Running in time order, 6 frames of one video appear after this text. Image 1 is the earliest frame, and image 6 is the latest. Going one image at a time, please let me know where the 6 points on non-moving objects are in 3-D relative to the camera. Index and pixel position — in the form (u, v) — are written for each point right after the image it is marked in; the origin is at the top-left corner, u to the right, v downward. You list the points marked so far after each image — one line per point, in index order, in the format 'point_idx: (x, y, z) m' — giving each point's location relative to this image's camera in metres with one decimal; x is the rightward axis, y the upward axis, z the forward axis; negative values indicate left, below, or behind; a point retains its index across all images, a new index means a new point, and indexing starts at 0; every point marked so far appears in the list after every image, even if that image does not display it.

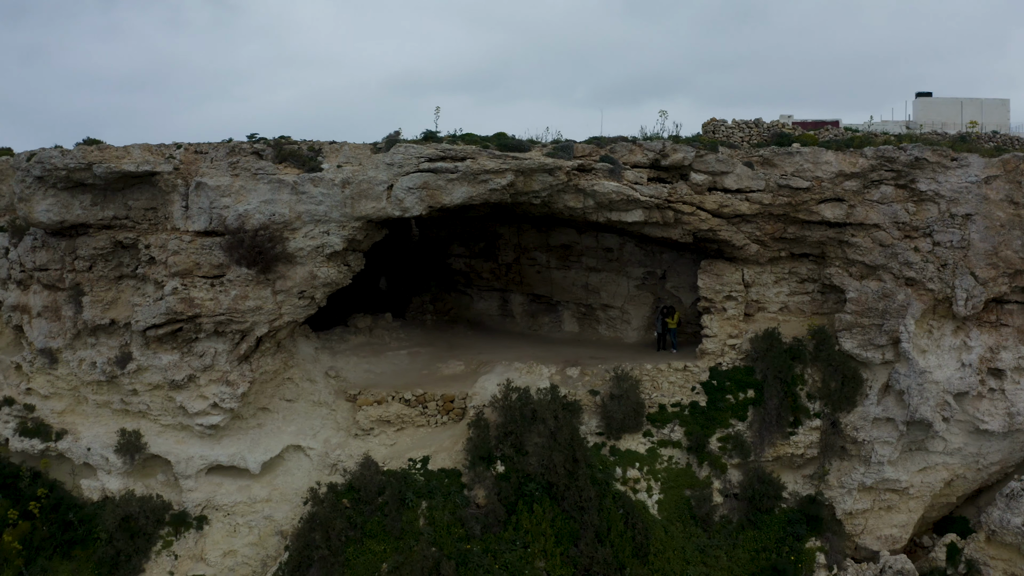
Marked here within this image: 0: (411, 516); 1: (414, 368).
0: (-1.7, -3.8, +9.5) m
1: (-2.1, -1.8, +13.1) m
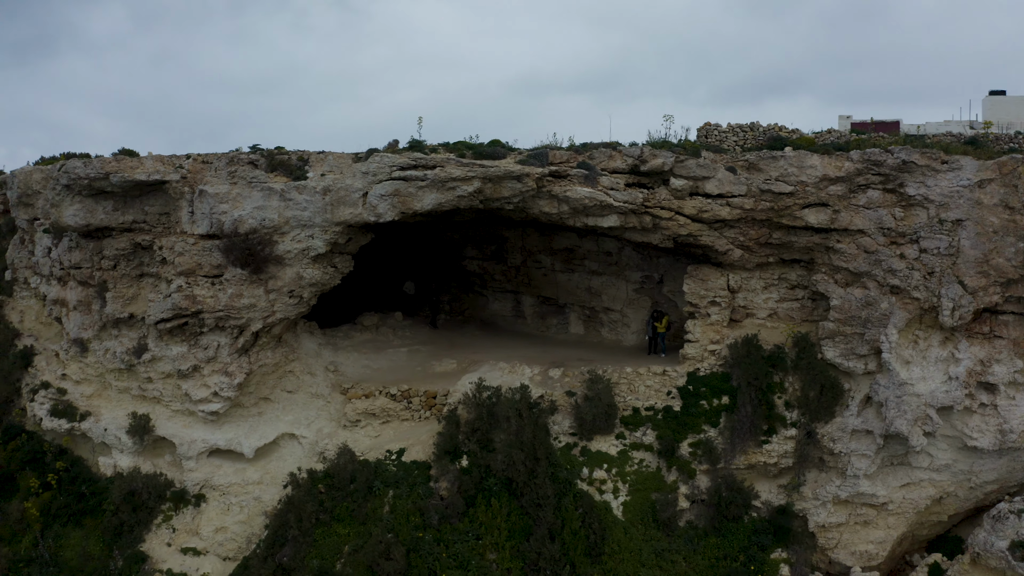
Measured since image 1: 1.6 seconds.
0: (-2.4, -3.8, +10.1) m
1: (-2.3, -1.8, +13.7) m
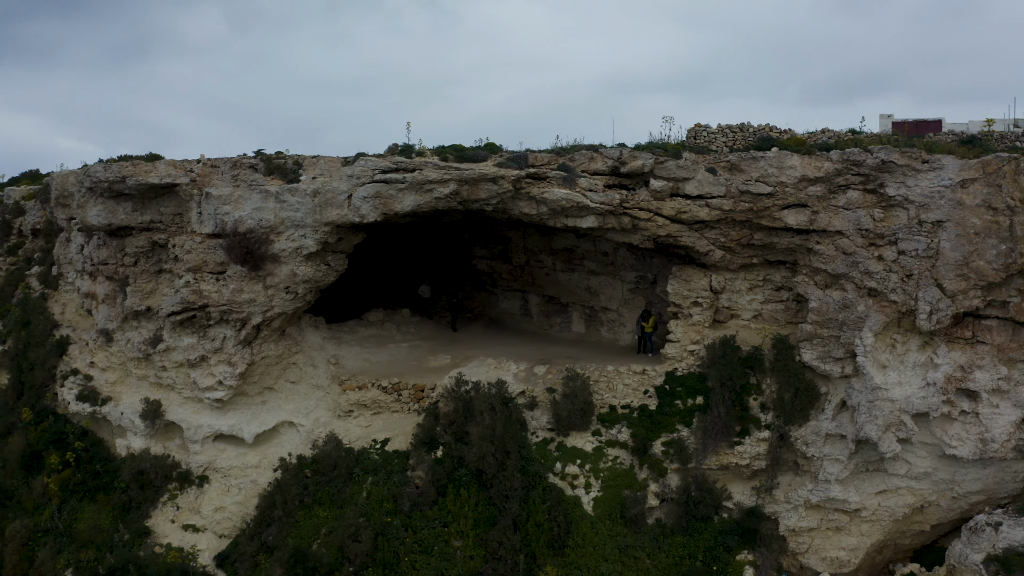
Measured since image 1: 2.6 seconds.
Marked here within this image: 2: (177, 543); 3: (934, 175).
0: (-2.9, -3.7, +10.7) m
1: (-2.5, -1.8, +14.3) m
2: (-6.3, -5.0, +11.0) m
3: (+6.9, +1.9, +9.4) m
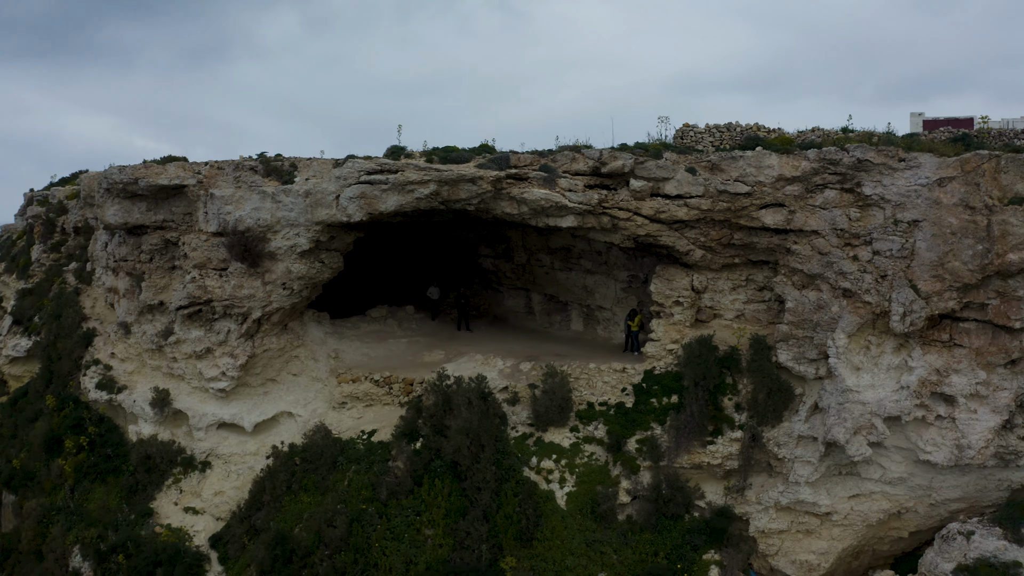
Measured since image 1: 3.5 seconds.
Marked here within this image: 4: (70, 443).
0: (-3.4, -3.7, +11.2) m
1: (-2.7, -1.7, +14.7) m
2: (-6.8, -4.9, +11.7) m
3: (+6.4, +1.8, +9.2) m
4: (-10.1, -3.6, +13.1) m
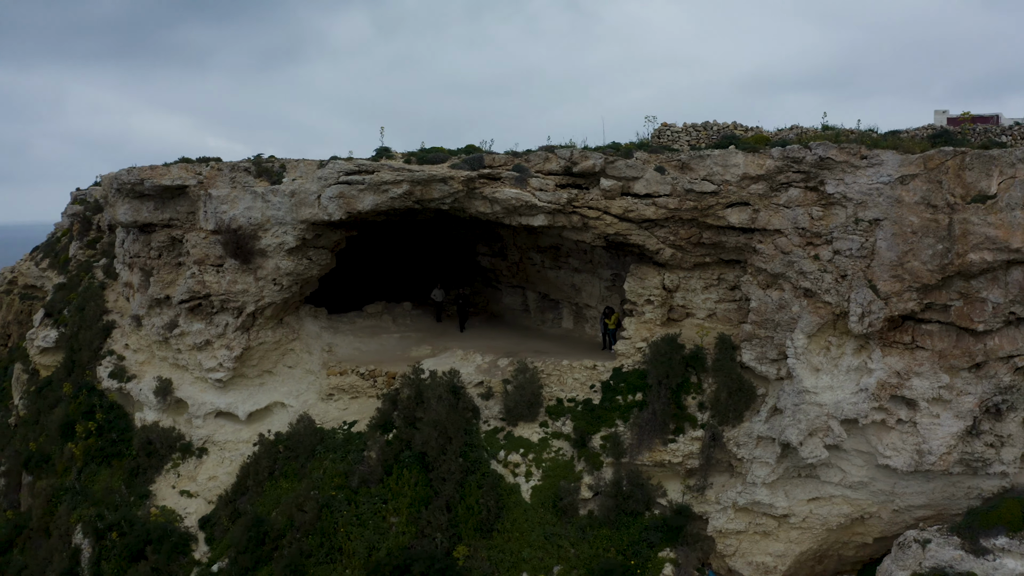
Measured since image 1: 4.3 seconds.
0: (-4.0, -3.6, +11.7) m
1: (-3.0, -1.6, +15.2) m
2: (-7.4, -4.8, +12.5) m
3: (+5.6, +1.8, +9.0) m
4: (-10.5, -3.4, +14.1) m
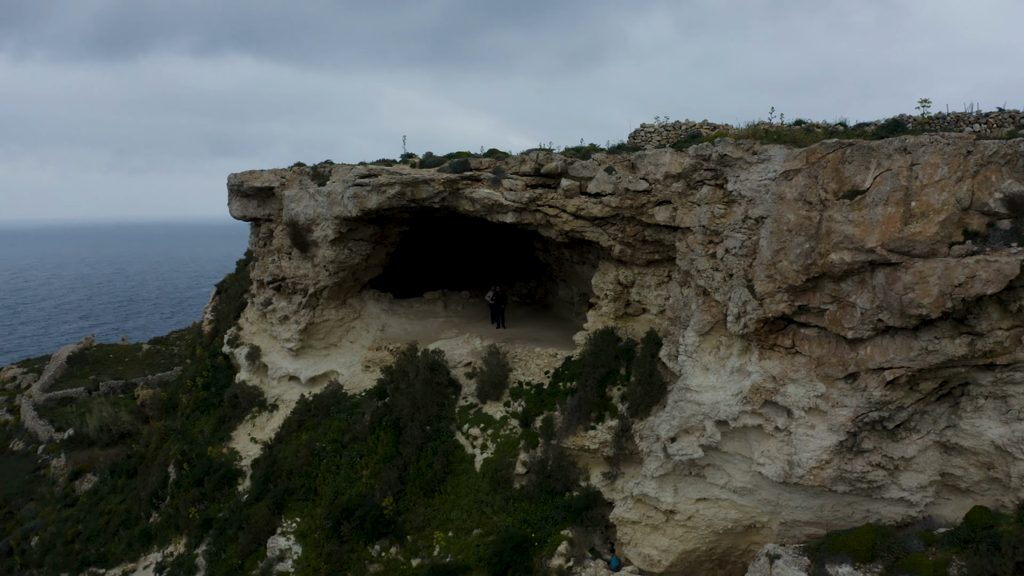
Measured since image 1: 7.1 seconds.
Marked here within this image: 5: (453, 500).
0: (-4.6, -3.2, +14.5) m
1: (-2.4, -1.3, +17.5) m
2: (-7.5, -4.2, +16.4) m
3: (+3.8, +1.8, +8.7) m
4: (-9.9, -2.7, +19.0) m
5: (-1.2, -4.2, +11.8) m
